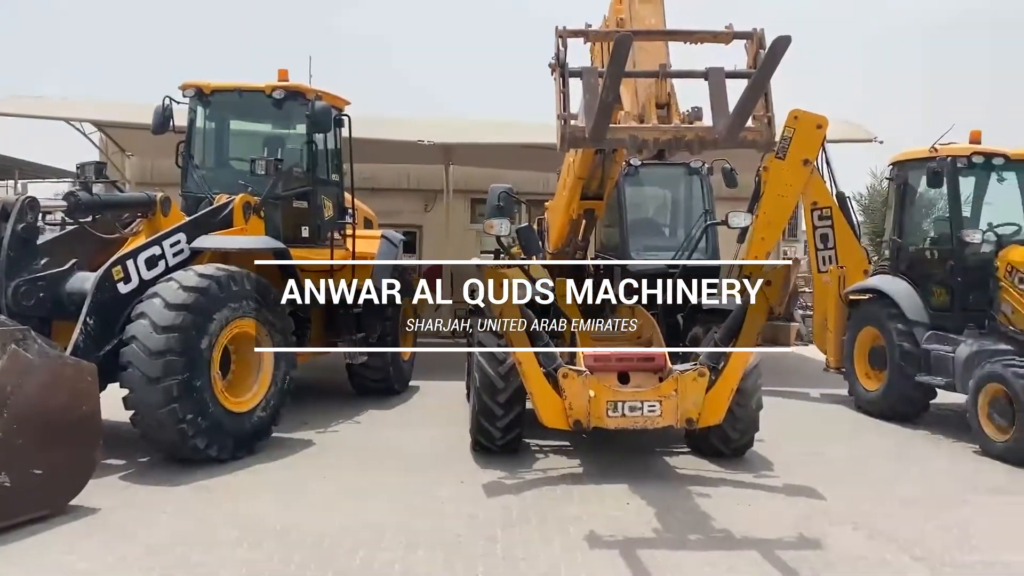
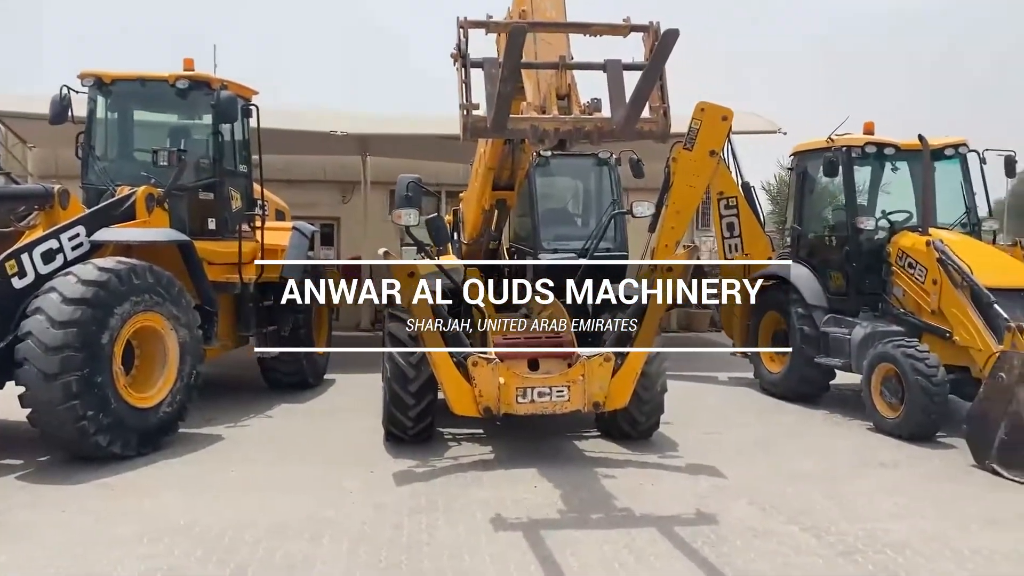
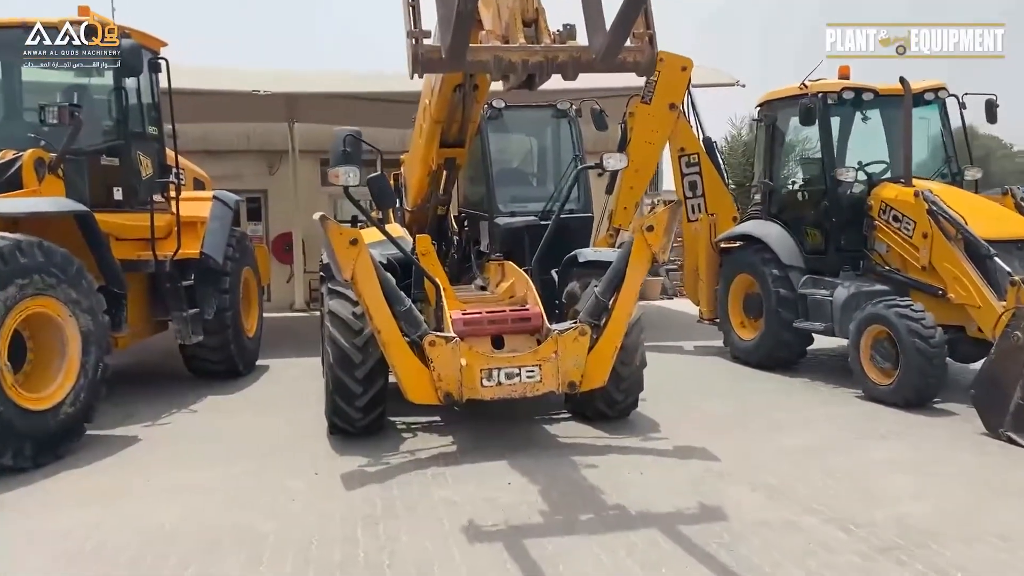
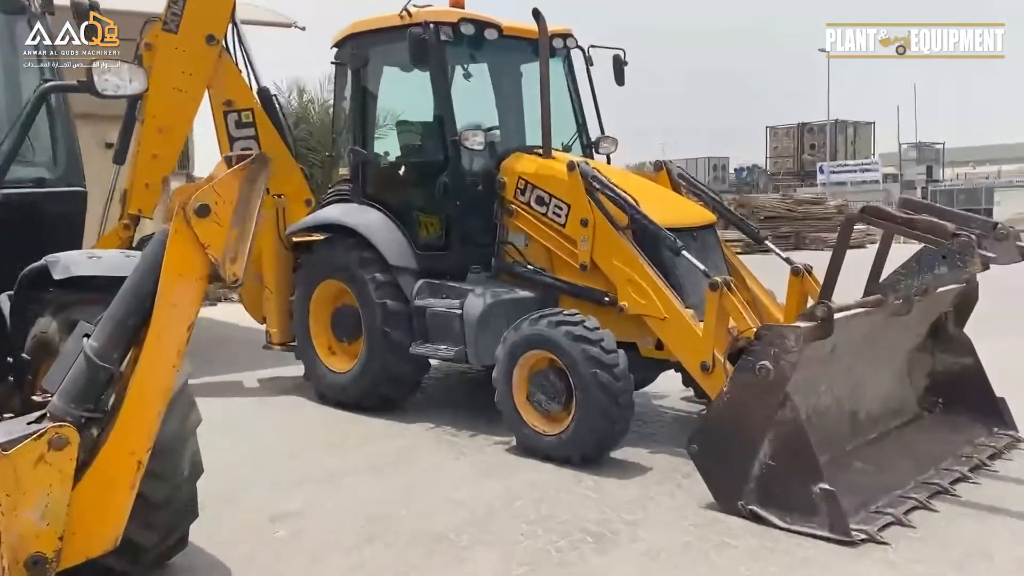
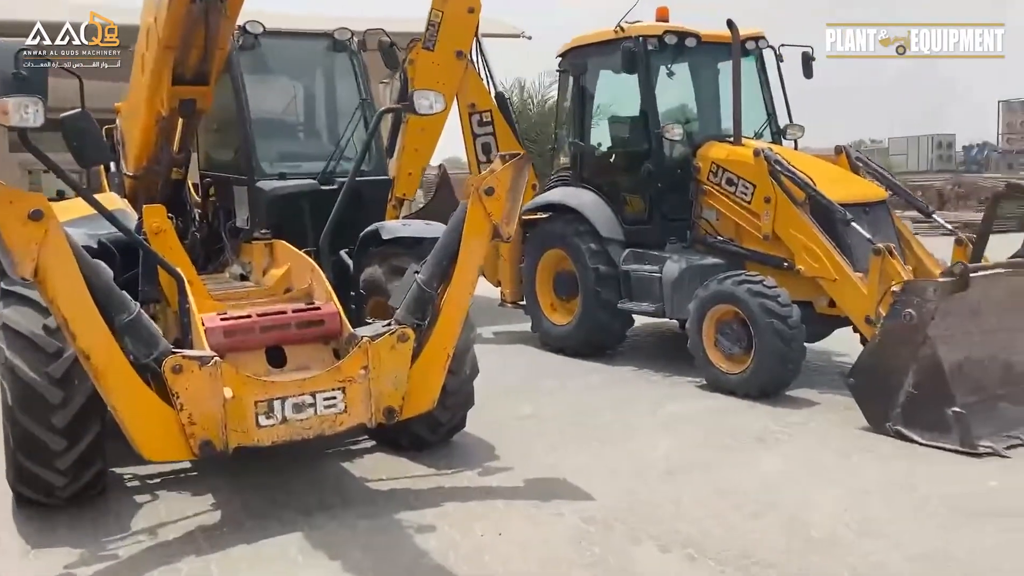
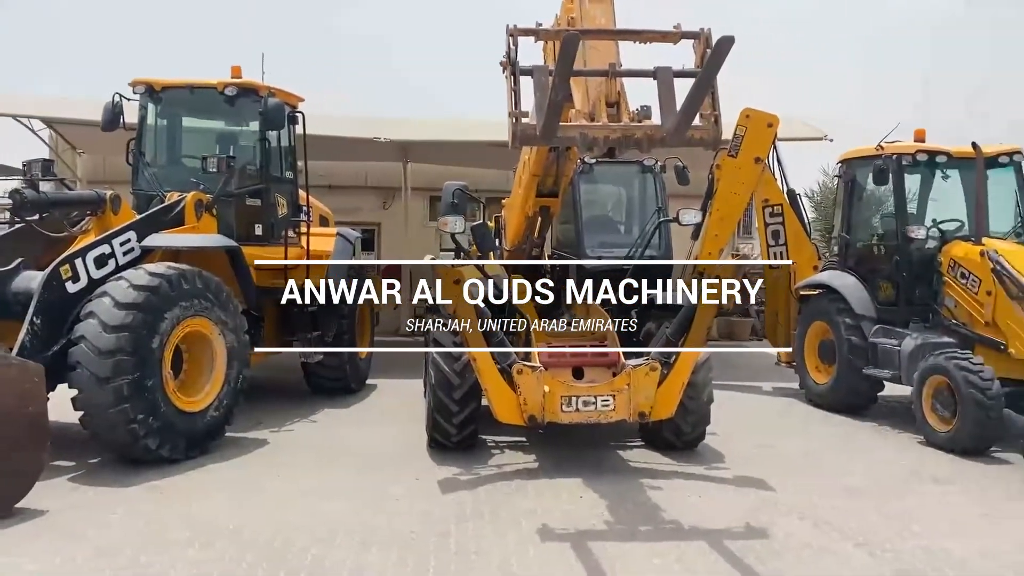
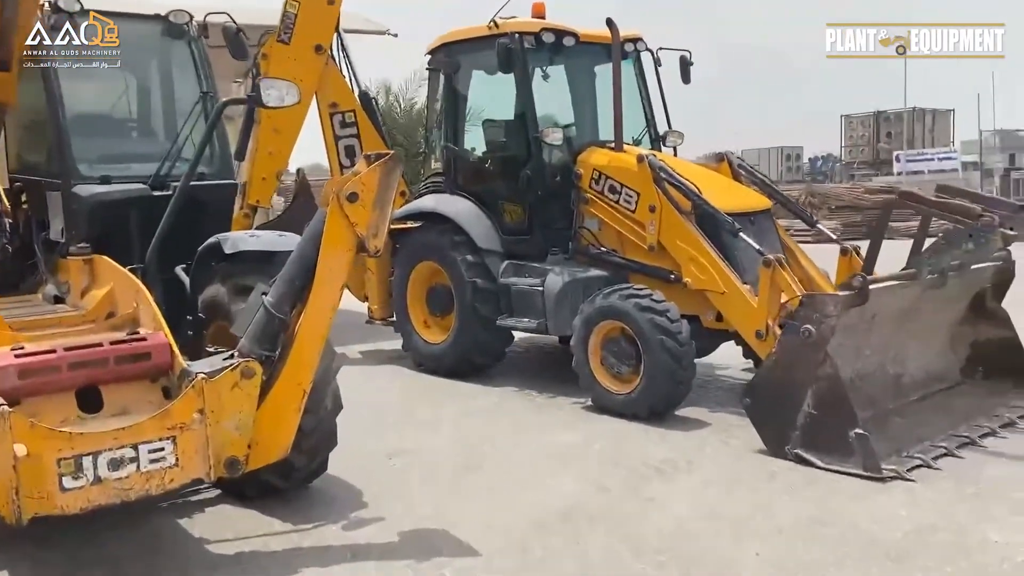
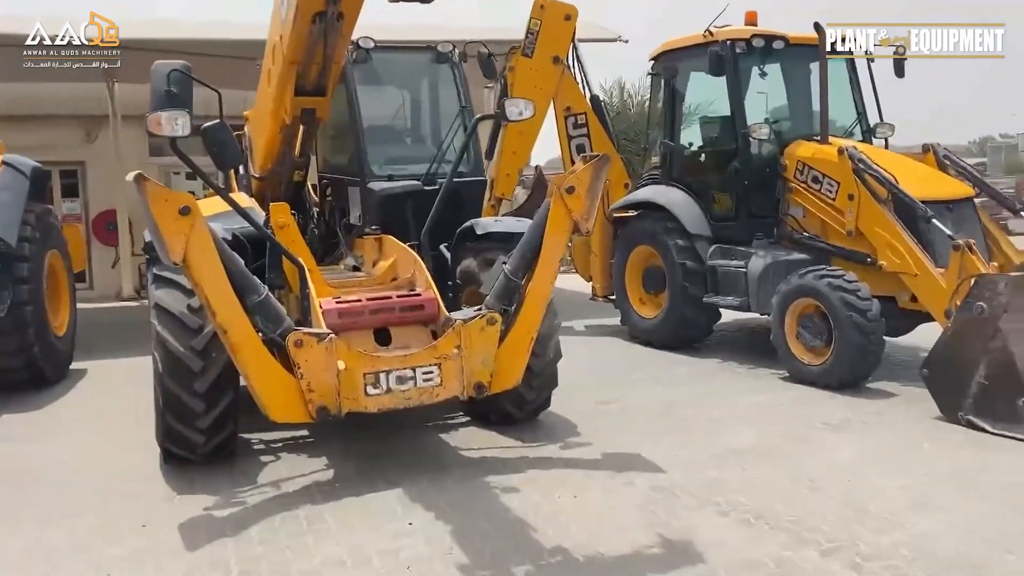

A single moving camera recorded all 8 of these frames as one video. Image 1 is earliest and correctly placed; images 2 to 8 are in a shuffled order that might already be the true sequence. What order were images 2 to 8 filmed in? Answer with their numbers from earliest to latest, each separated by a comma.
6, 2, 3, 8, 5, 7, 4
